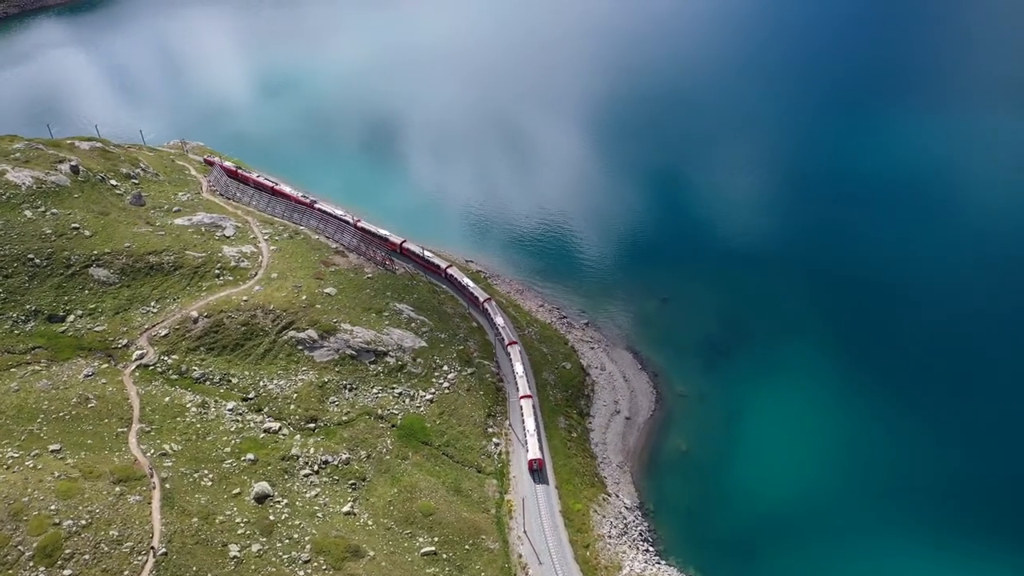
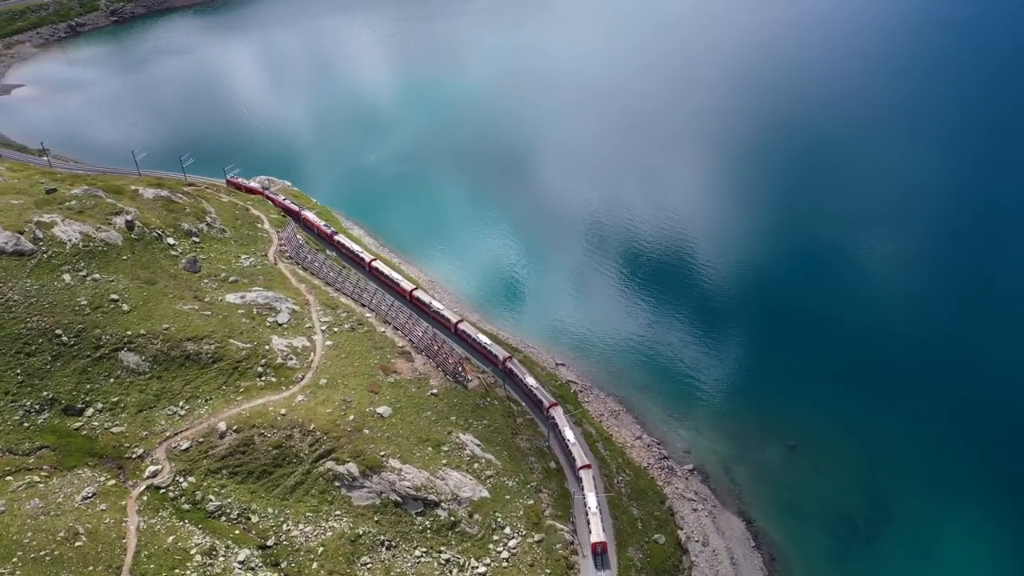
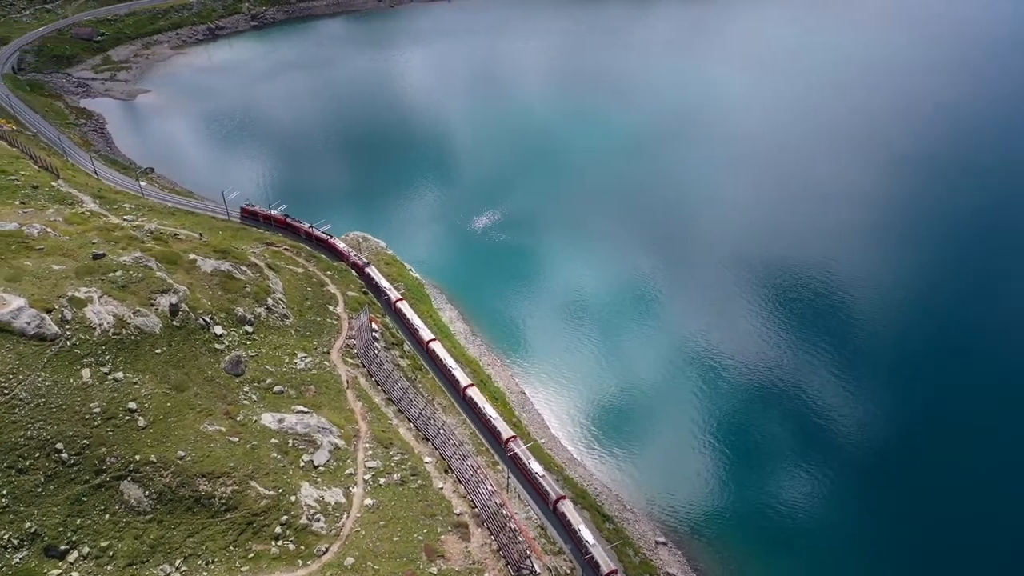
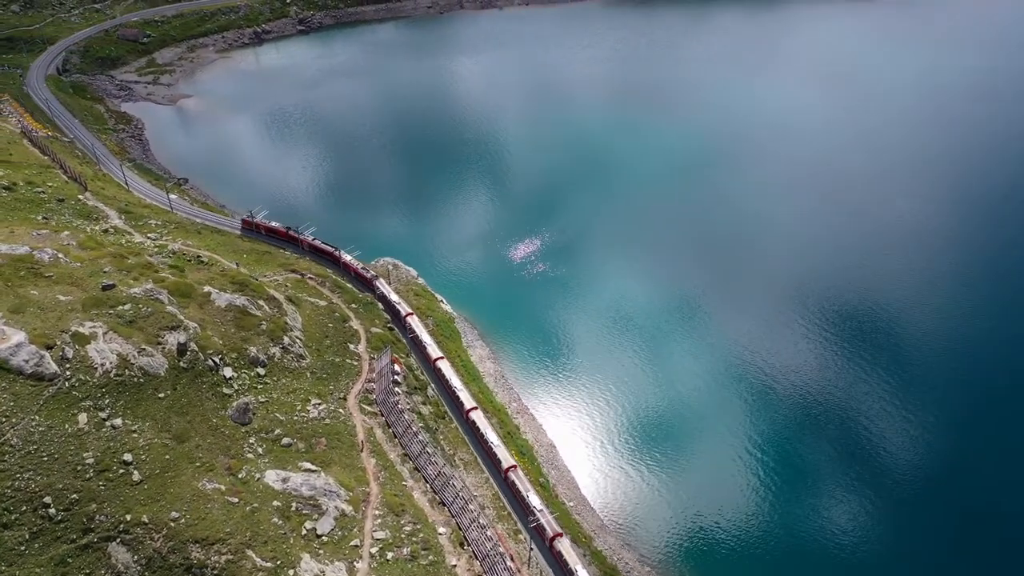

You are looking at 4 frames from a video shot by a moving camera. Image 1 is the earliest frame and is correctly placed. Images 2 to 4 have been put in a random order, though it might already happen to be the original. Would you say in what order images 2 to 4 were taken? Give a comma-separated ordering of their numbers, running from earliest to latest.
2, 3, 4
